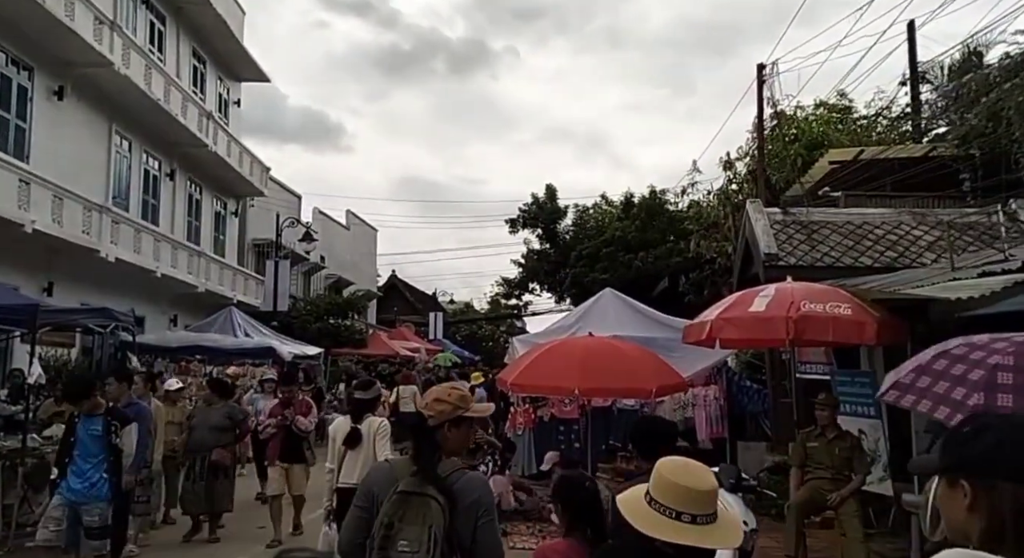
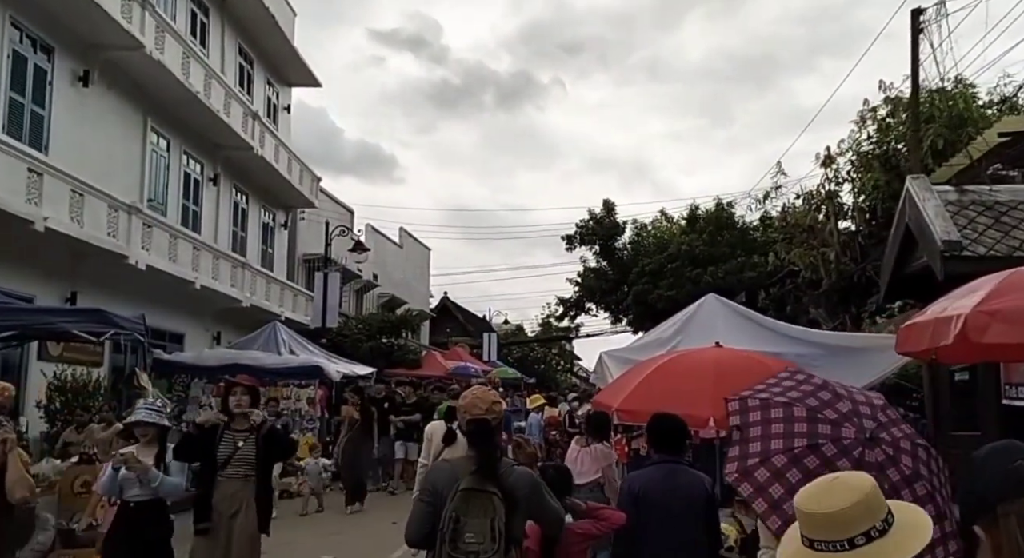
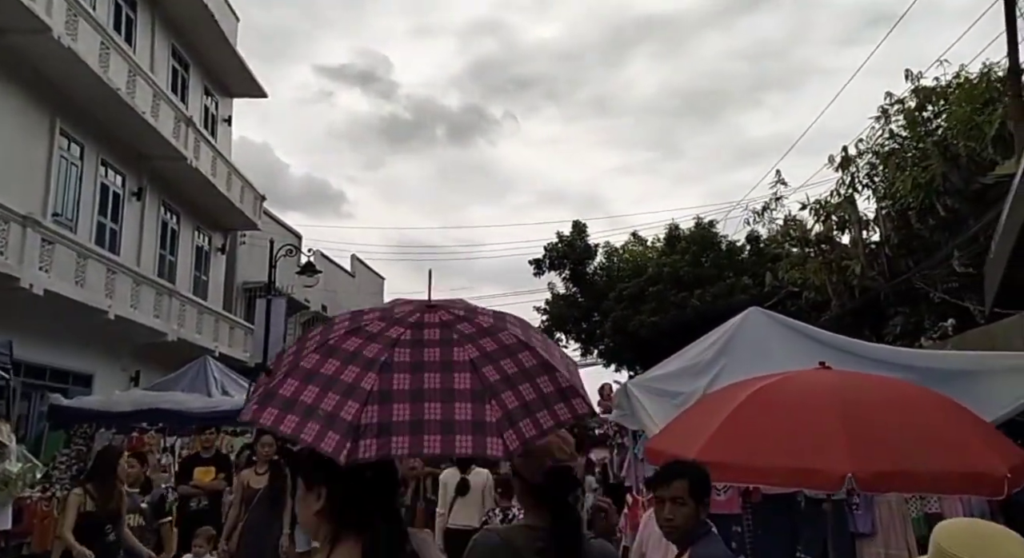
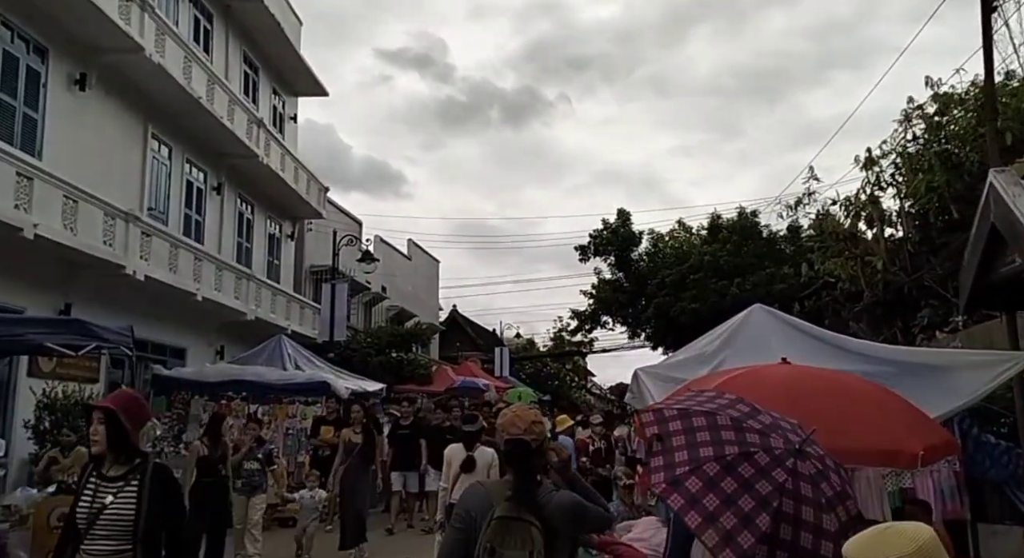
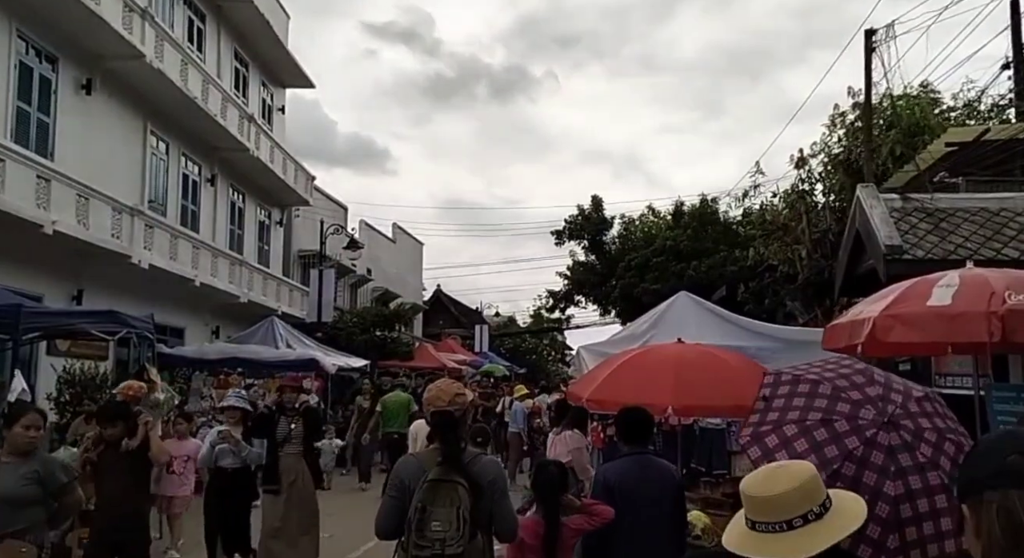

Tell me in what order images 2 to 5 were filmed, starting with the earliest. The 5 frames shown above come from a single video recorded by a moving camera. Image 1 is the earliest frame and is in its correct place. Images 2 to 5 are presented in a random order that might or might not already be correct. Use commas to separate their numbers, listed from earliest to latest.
5, 2, 4, 3
